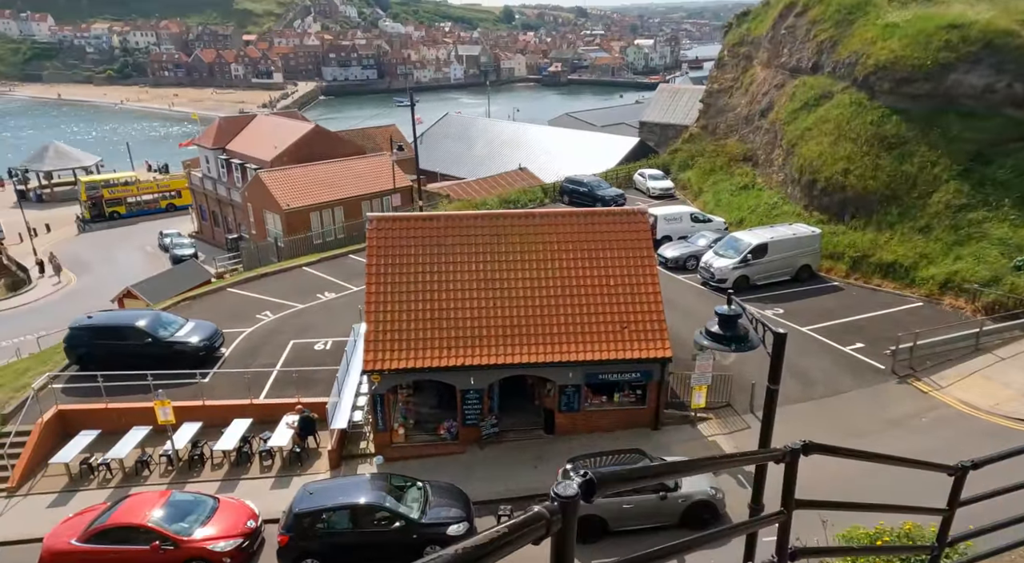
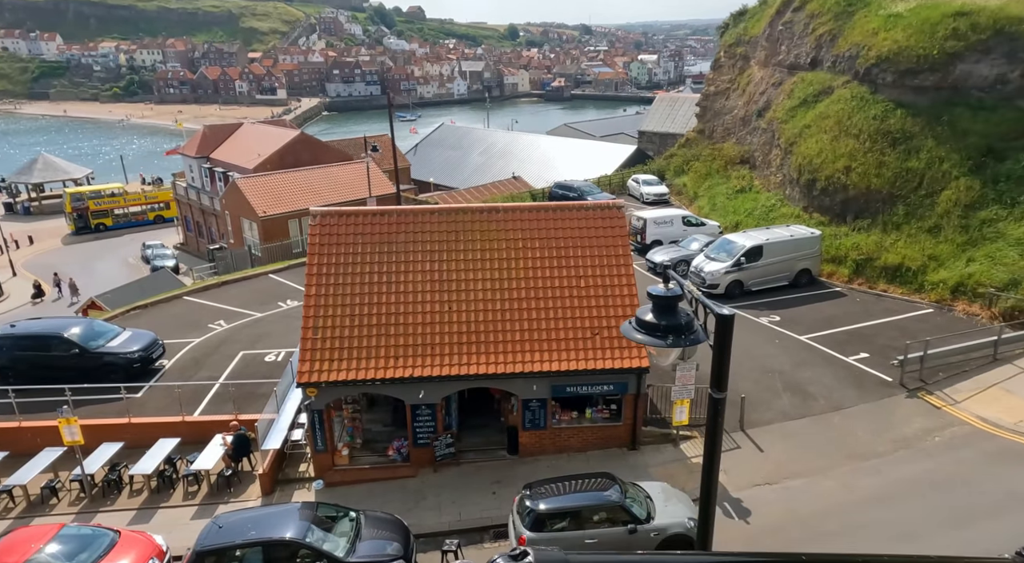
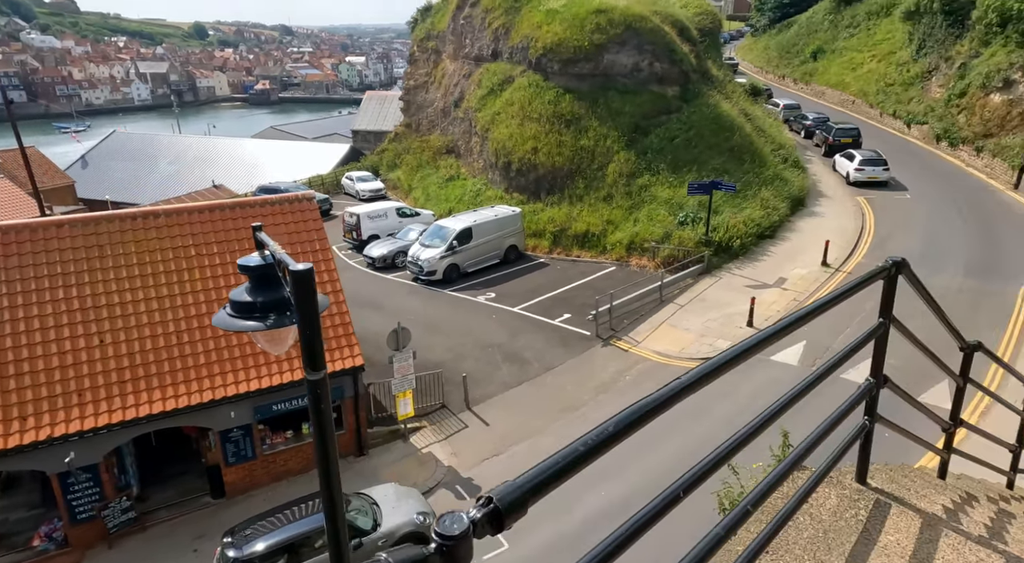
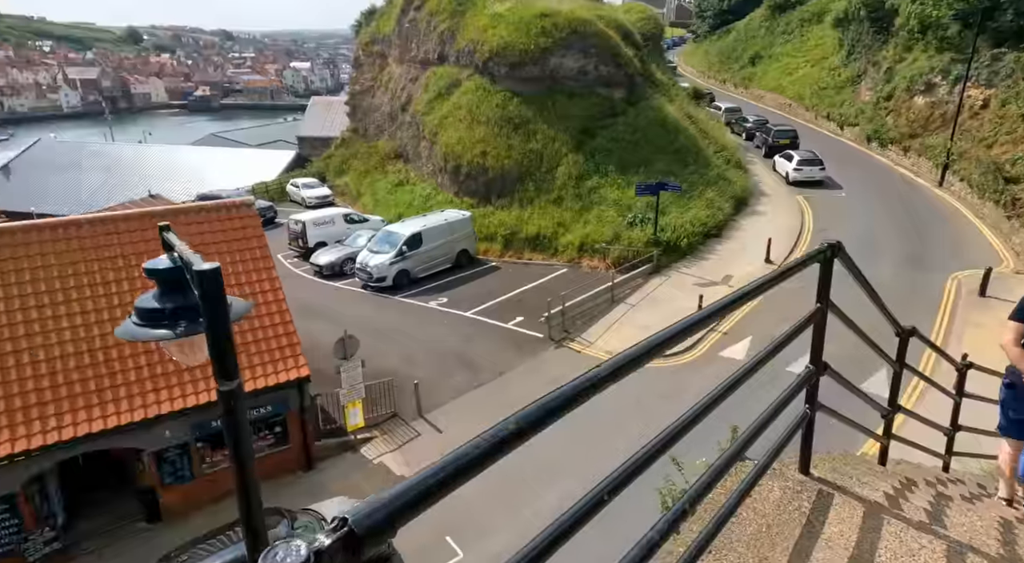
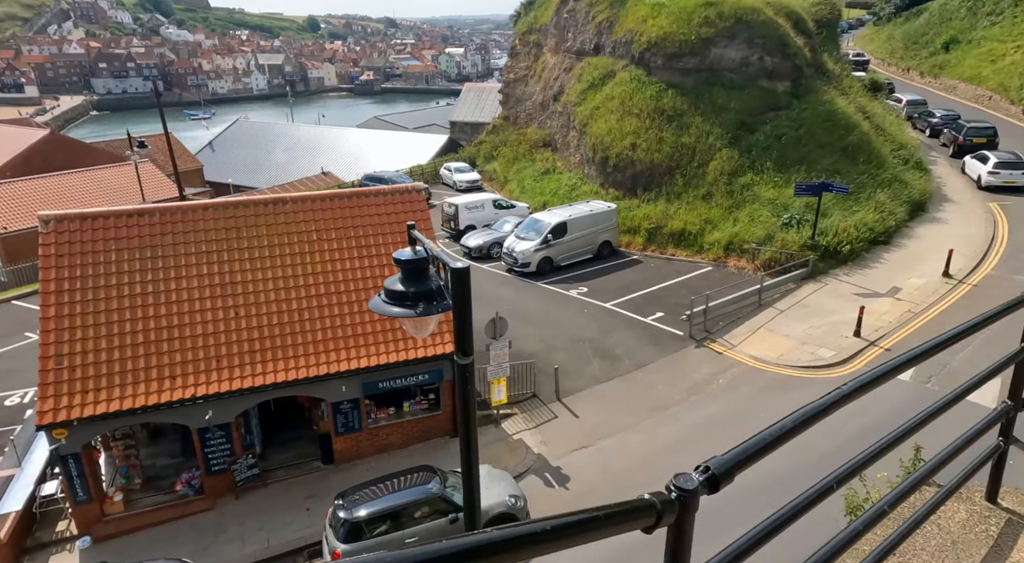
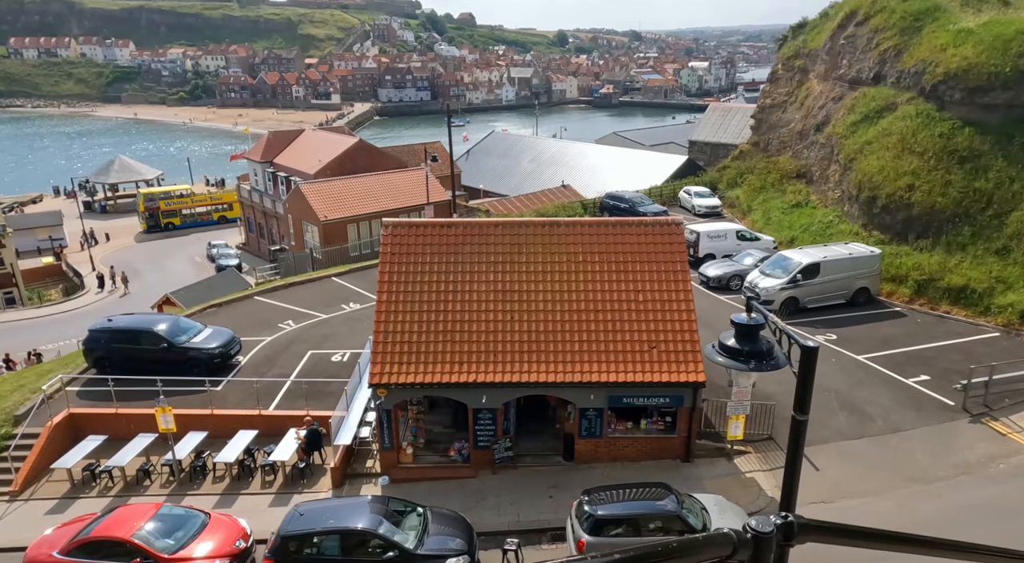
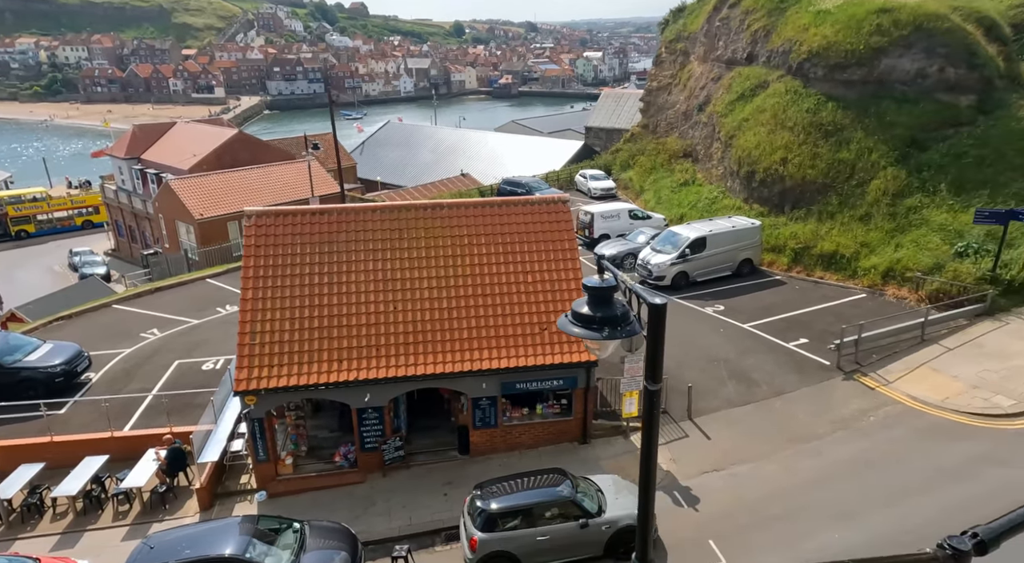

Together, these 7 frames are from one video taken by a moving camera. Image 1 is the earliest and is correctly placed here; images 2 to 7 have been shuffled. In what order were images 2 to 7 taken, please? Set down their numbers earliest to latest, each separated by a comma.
6, 2, 7, 5, 3, 4
